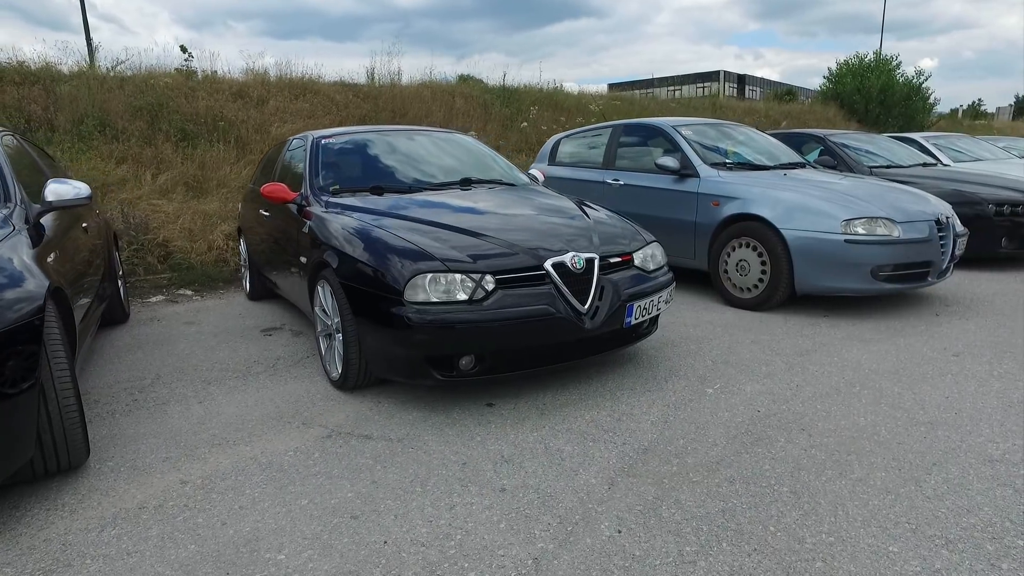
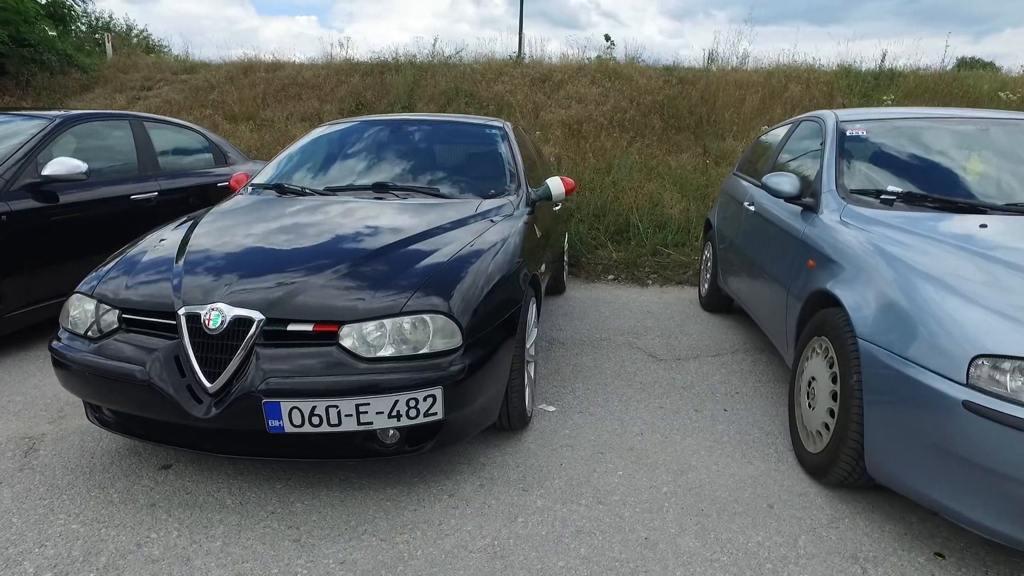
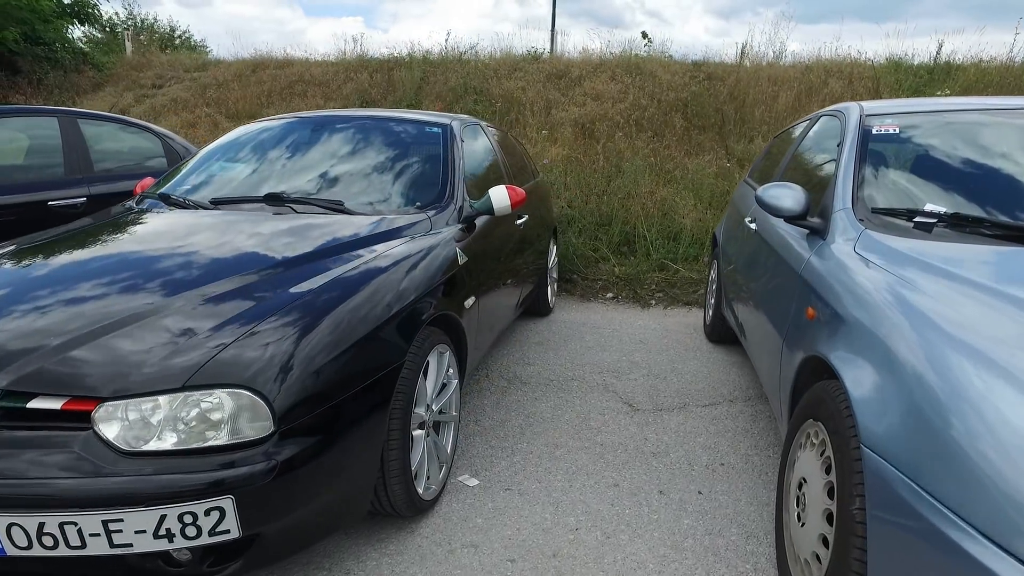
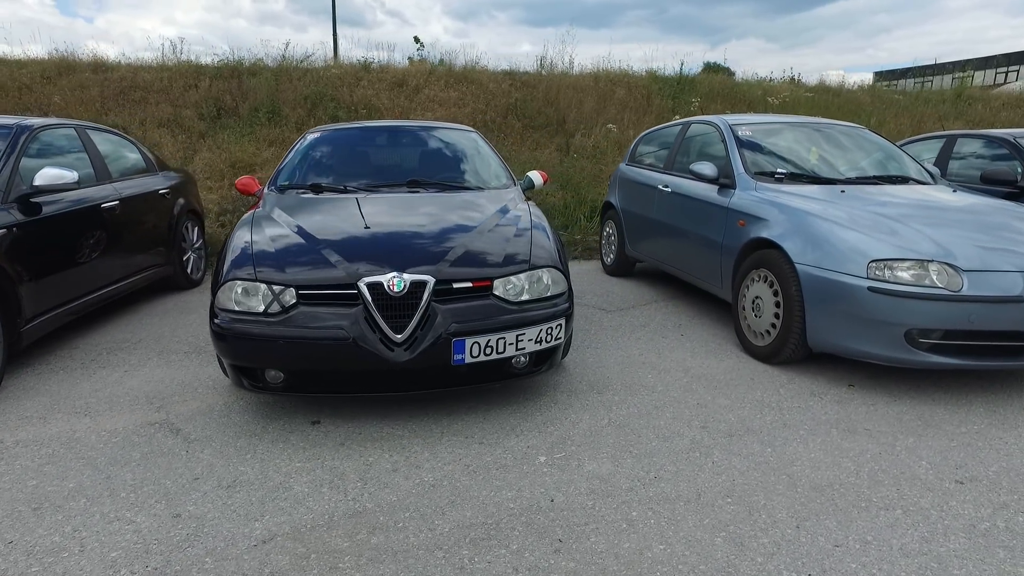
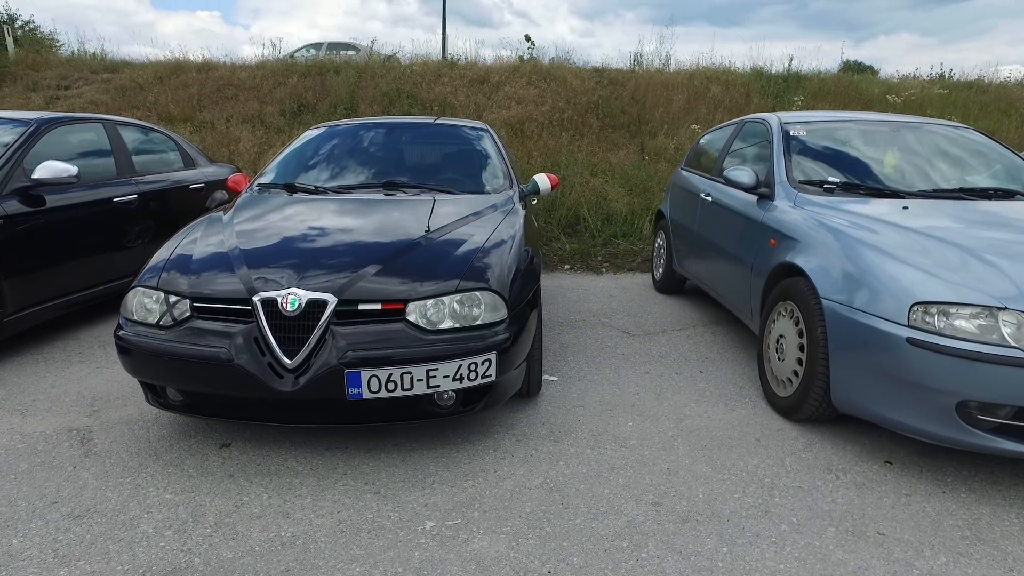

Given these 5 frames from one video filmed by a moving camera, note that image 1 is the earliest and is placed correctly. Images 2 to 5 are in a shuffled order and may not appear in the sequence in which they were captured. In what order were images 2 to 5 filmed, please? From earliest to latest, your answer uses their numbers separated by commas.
4, 5, 2, 3
